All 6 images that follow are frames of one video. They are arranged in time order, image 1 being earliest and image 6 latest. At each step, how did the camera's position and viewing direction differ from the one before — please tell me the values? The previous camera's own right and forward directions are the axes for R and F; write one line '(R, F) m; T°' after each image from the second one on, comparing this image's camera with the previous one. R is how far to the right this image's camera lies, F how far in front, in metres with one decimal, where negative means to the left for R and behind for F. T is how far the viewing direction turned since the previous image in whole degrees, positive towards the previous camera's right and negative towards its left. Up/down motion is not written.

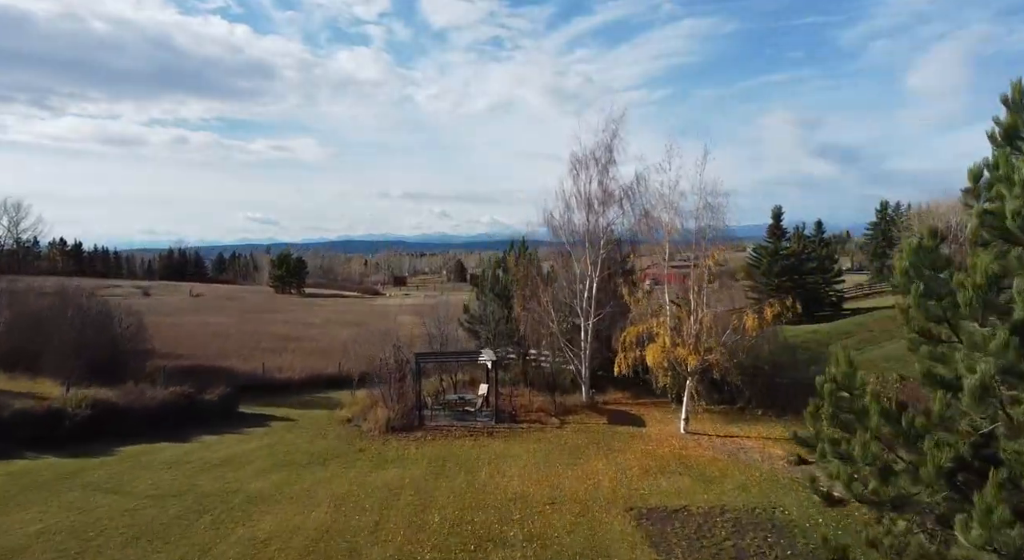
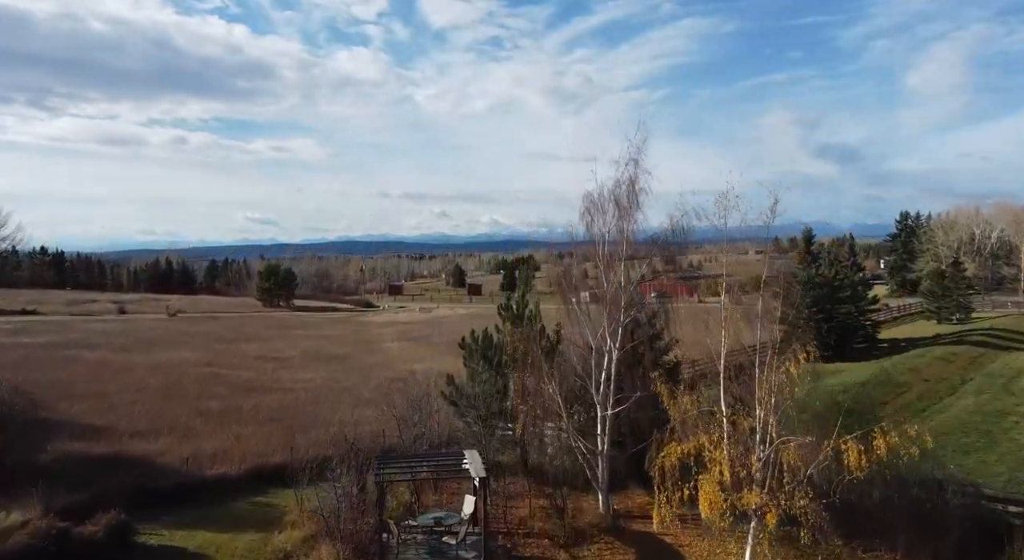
(+0.1, +4.0) m; 0°
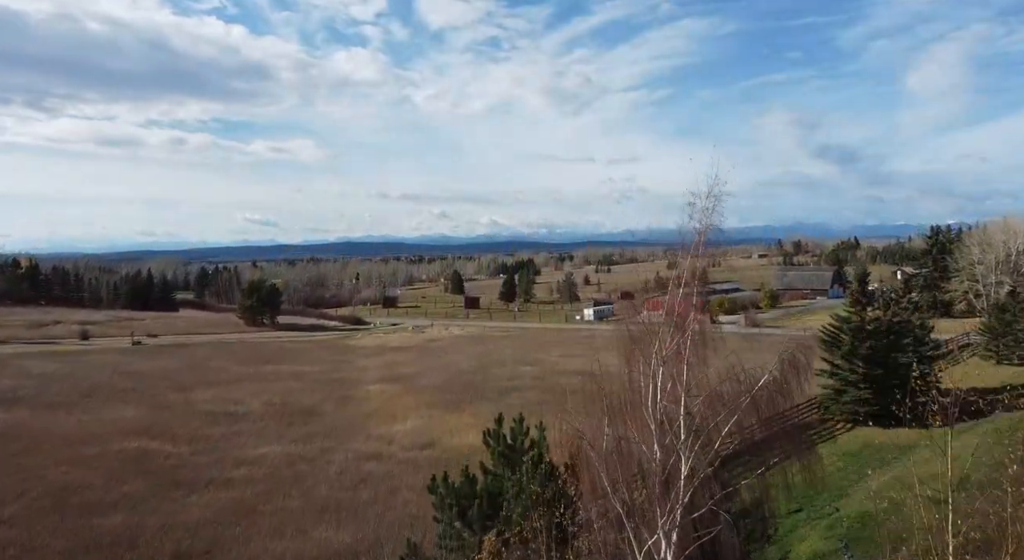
(+0.1, +5.2) m; 0°
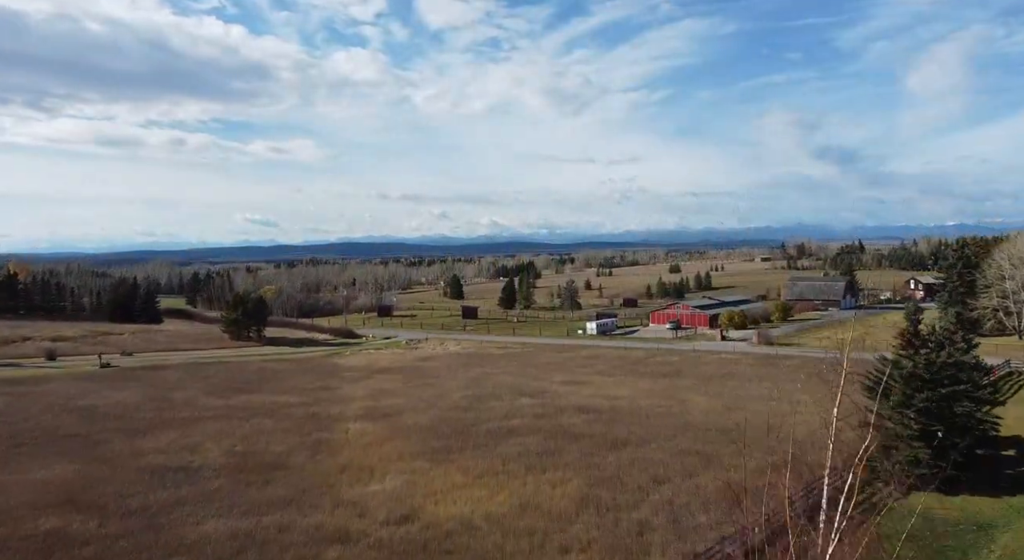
(+0.1, +3.8) m; 0°
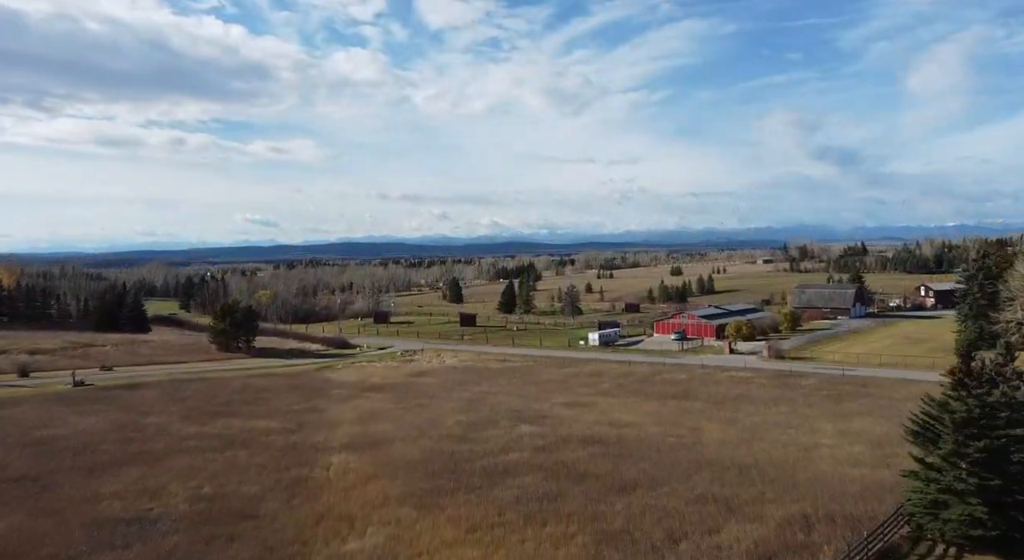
(+0.1, +2.8) m; 0°
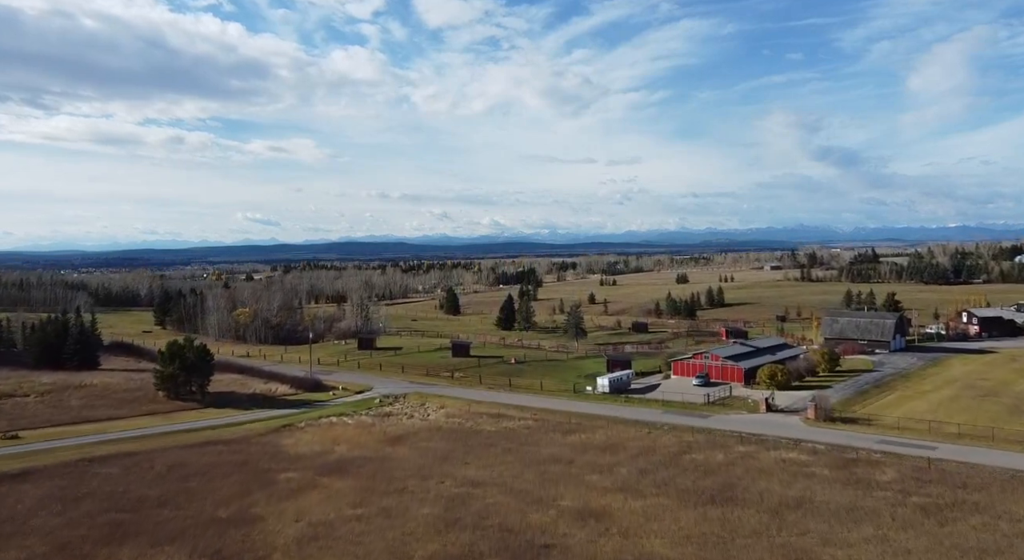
(+0.3, +9.9) m; 0°
